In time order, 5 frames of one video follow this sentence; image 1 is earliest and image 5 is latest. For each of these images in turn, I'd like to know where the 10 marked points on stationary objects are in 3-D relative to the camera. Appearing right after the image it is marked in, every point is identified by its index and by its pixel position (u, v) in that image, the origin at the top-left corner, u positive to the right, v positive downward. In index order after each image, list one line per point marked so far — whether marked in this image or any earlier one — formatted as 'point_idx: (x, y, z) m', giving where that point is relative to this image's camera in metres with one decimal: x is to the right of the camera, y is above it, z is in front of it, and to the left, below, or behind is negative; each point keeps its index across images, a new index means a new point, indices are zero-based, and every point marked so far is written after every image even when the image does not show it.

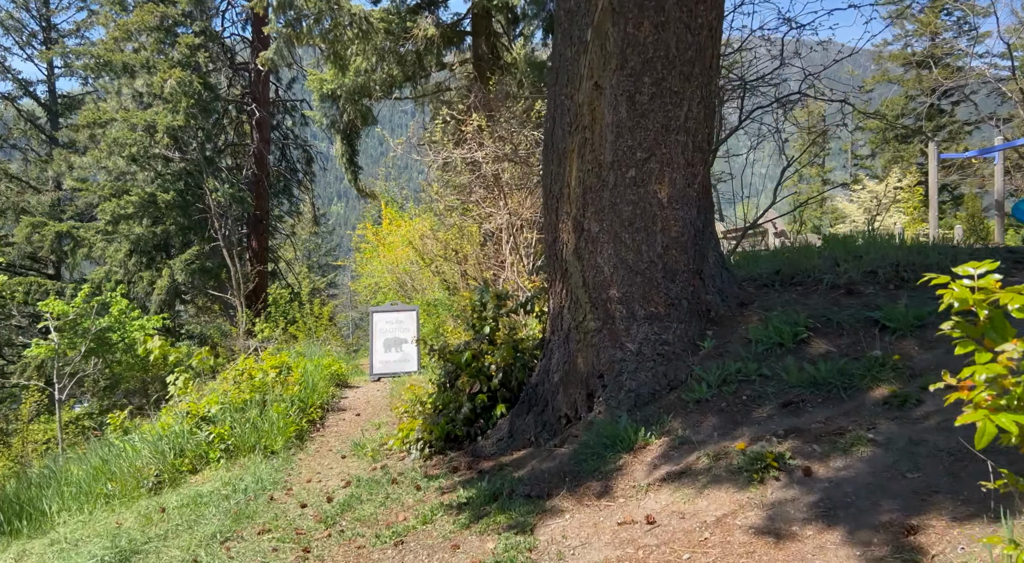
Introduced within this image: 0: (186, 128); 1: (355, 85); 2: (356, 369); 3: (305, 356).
0: (-7.8, +3.7, +19.5) m
1: (-2.8, +3.5, +14.4) m
2: (-2.5, -1.5, +13.2) m
3: (-2.7, -1.0, +10.5) m
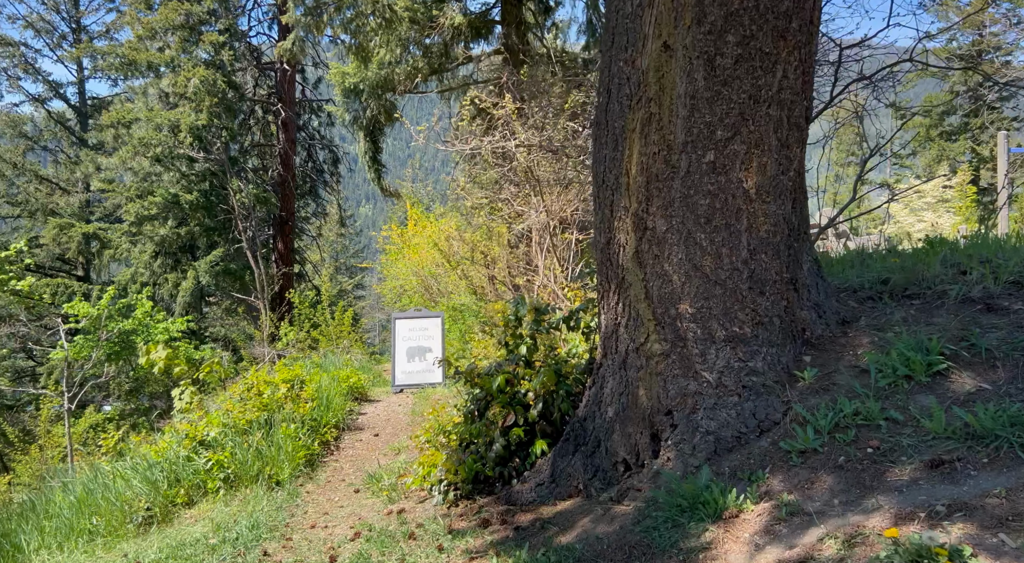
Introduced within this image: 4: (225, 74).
0: (-7.1, +3.6, +19.0) m
1: (-2.3, +3.4, +13.6) m
2: (-2.0, -1.5, +12.4) m
3: (-2.3, -1.0, +9.8) m
4: (-6.8, +4.9, +19.2) m
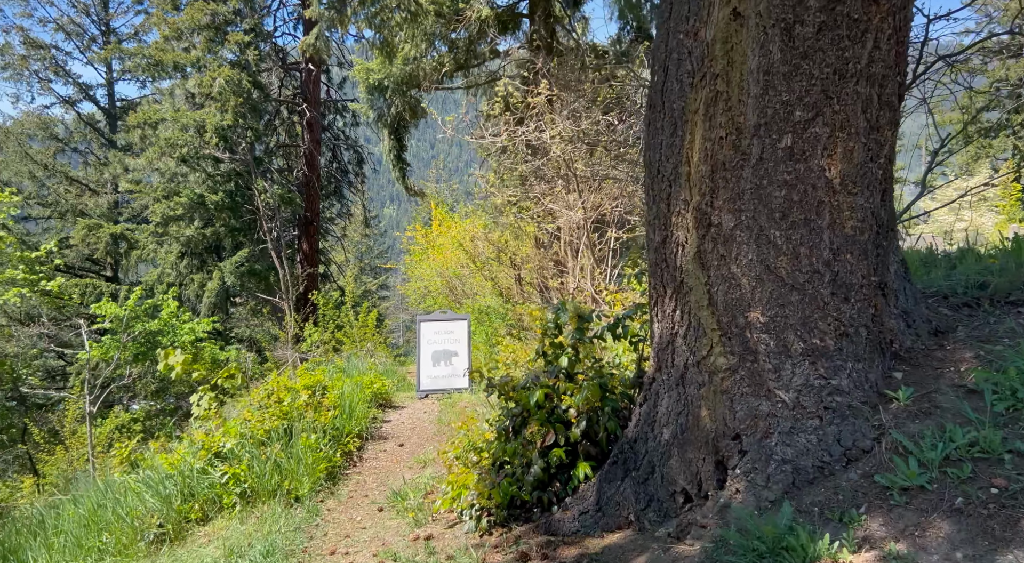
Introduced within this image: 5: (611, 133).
0: (-6.5, +3.6, +18.8) m
1: (-1.8, +3.4, +13.3) m
2: (-1.6, -1.5, +12.1) m
3: (-2.0, -1.0, +9.5) m
4: (-6.2, +4.9, +19.0) m
5: (+1.1, +1.6, +8.7) m
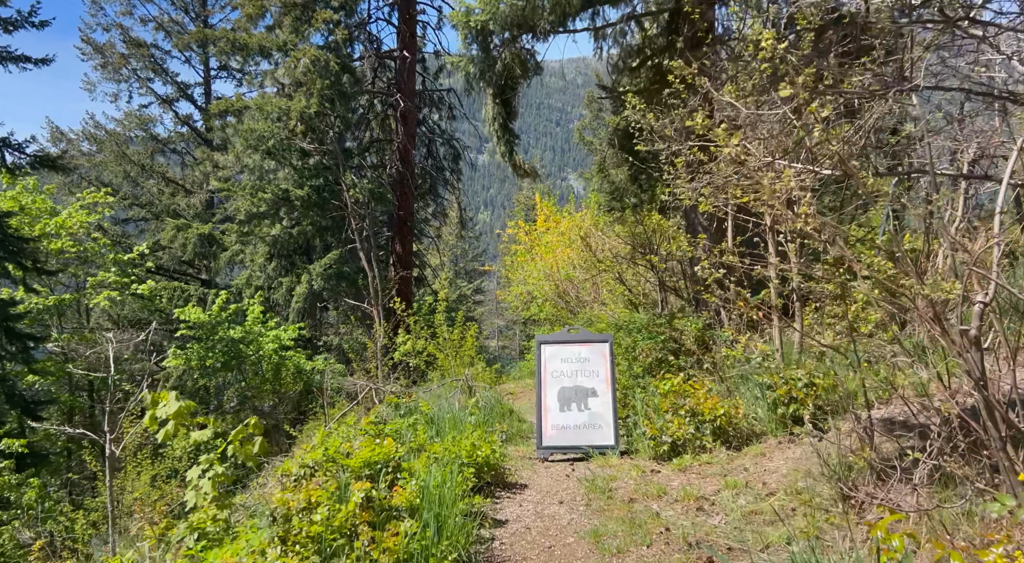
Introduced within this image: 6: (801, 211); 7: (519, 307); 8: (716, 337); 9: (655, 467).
0: (-4.0, +3.5, +16.1) m
1: (0.0, +3.4, +10.1) m
2: (+0.1, -1.6, +8.8) m
3: (-0.6, -1.1, +6.3) m
4: (-3.6, +4.8, +16.3) m
5: (+2.3, +1.5, +5.1) m
6: (+2.1, +0.5, +5.4) m
7: (+0.2, -0.6, +19.8) m
8: (+2.1, -0.6, +8.5) m
9: (+1.0, -1.3, +5.8) m
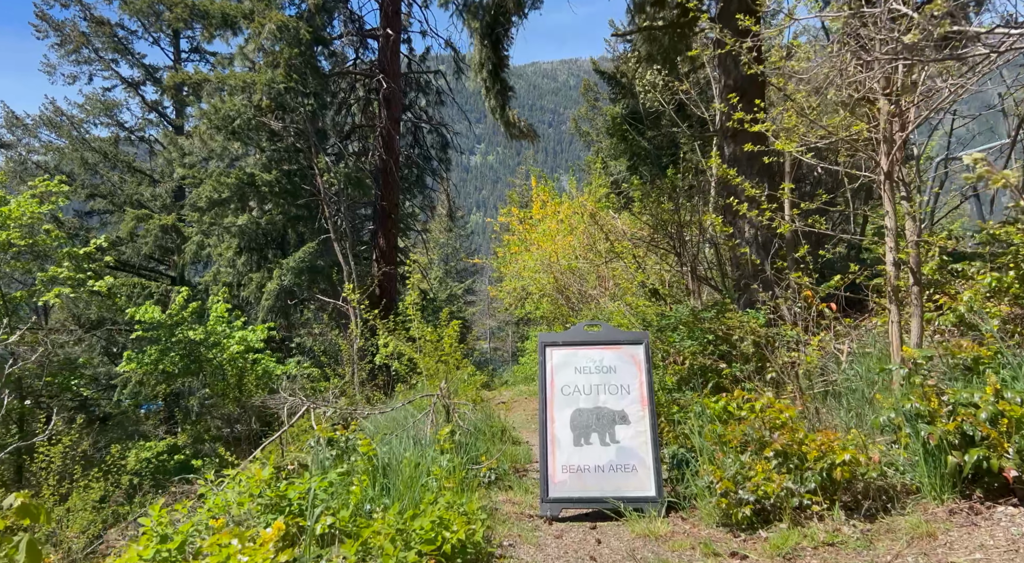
0: (-4.1, +3.6, +13.8) m
1: (0.0, +3.5, +7.9) m
2: (0.0, -1.4, +6.6) m
3: (-0.7, -0.9, +4.0) m
4: (-3.8, +5.0, +14.0) m
5: (+2.3, +1.7, +2.9) m
6: (+2.1, +0.7, +3.2) m
7: (0.0, -0.5, +17.5) m
8: (+2.1, -0.4, +6.2) m
9: (+1.0, -1.2, +3.5) m
